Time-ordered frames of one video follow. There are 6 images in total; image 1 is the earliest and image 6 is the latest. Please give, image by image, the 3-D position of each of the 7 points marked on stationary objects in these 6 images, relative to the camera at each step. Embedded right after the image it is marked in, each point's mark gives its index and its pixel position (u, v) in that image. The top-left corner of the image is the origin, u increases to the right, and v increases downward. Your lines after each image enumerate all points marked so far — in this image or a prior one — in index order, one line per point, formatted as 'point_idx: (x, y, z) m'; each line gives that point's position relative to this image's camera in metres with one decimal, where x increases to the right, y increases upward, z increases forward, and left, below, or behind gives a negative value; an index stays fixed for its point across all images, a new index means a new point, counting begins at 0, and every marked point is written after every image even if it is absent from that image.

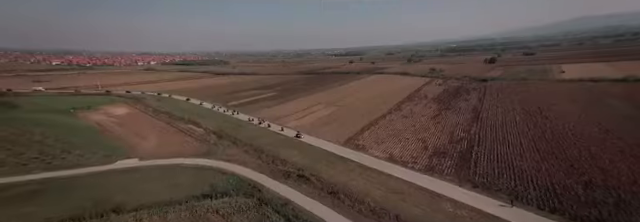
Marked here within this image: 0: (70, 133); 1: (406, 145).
0: (-16.8, -1.5, +15.3) m
1: (+5.8, -2.3, +15.9) m
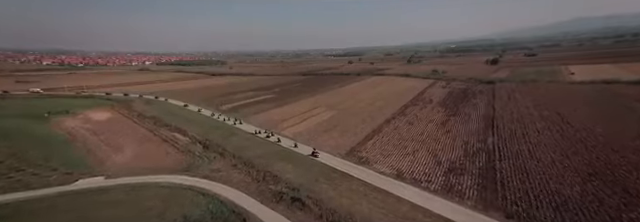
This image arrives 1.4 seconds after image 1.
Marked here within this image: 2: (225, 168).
0: (-16.9, -2.0, +13.3) m
1: (+5.7, -2.8, +14.0) m
2: (-5.4, -3.2, +13.2) m
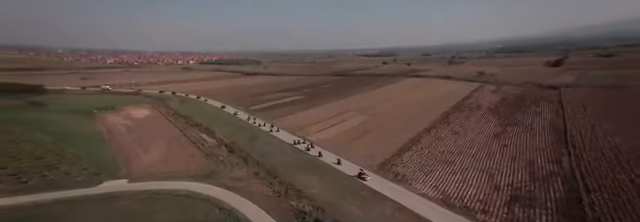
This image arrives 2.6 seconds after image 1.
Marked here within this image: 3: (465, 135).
0: (-15.3, -1.9, +14.0) m
1: (+7.2, -3.4, +11.7) m
2: (-3.9, -3.5, +12.3) m
3: (+11.5, -1.9, +18.5) m
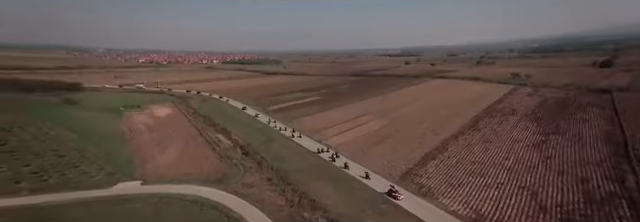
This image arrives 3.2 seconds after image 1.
0: (-14.3, -1.8, +14.4) m
1: (+7.9, -3.8, +10.2) m
2: (-3.1, -3.6, +11.8) m
3: (+12.8, -2.3, +16.6) m
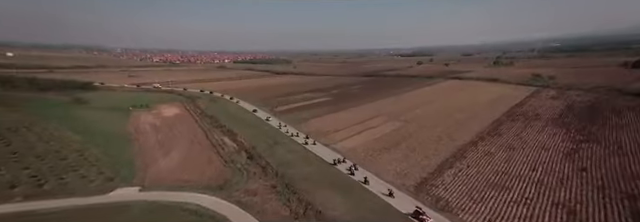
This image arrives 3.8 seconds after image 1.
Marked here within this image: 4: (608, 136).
0: (-13.8, -1.8, +14.1) m
1: (+8.2, -4.1, +9.1) m
2: (-2.7, -3.8, +11.1) m
3: (+13.3, -2.7, +15.2) m
4: (+20.3, -1.7, +16.5) m
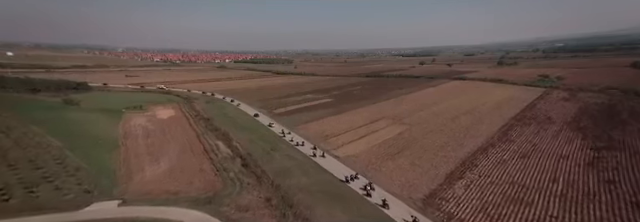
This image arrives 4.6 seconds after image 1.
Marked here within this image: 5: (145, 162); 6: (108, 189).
0: (-13.8, -2.0, +13.2) m
1: (+8.2, -4.3, +8.0) m
2: (-2.8, -4.0, +10.1) m
3: (+13.3, -3.0, +14.1) m
4: (+20.3, -2.1, +15.3) m
5: (-10.0, -2.8, +13.4) m
6: (-9.3, -3.4, +10.2) m
